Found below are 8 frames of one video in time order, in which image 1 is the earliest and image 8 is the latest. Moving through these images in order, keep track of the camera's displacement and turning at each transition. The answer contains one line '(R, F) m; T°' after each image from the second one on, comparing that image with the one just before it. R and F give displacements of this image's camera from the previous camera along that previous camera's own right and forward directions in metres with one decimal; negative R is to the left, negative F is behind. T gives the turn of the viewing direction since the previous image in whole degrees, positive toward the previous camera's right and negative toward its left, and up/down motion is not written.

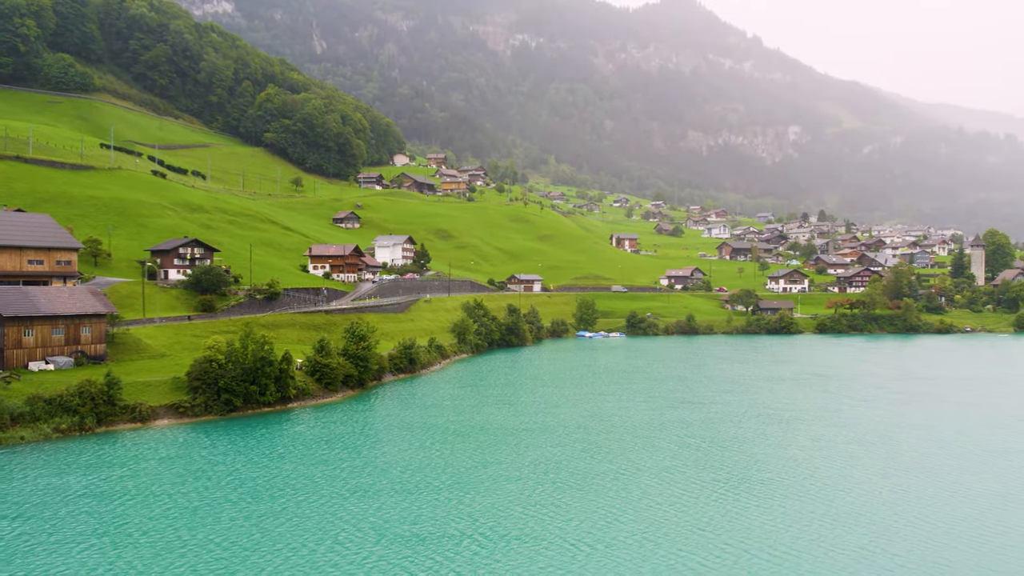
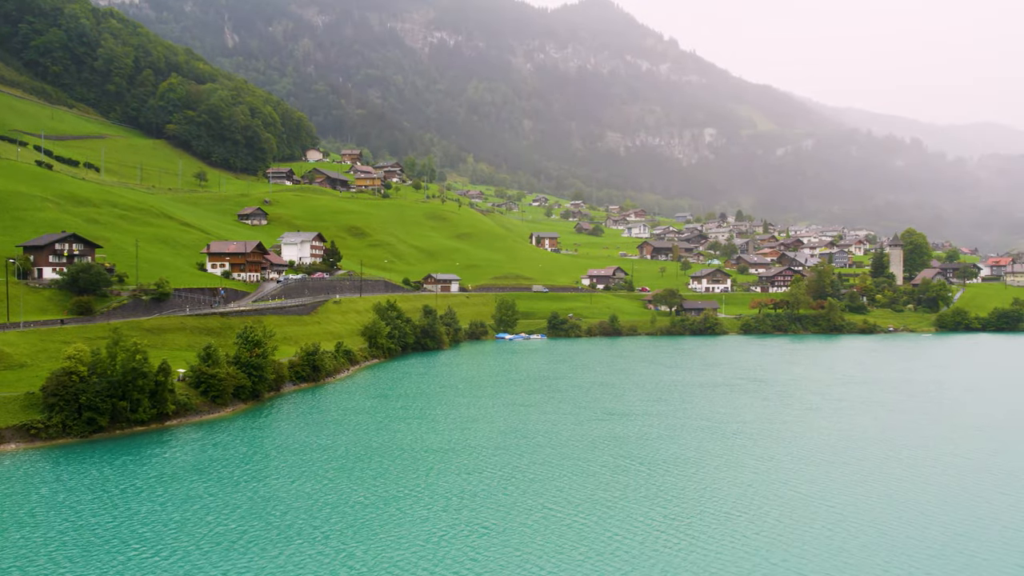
(+0.2, +4.3) m; +5°
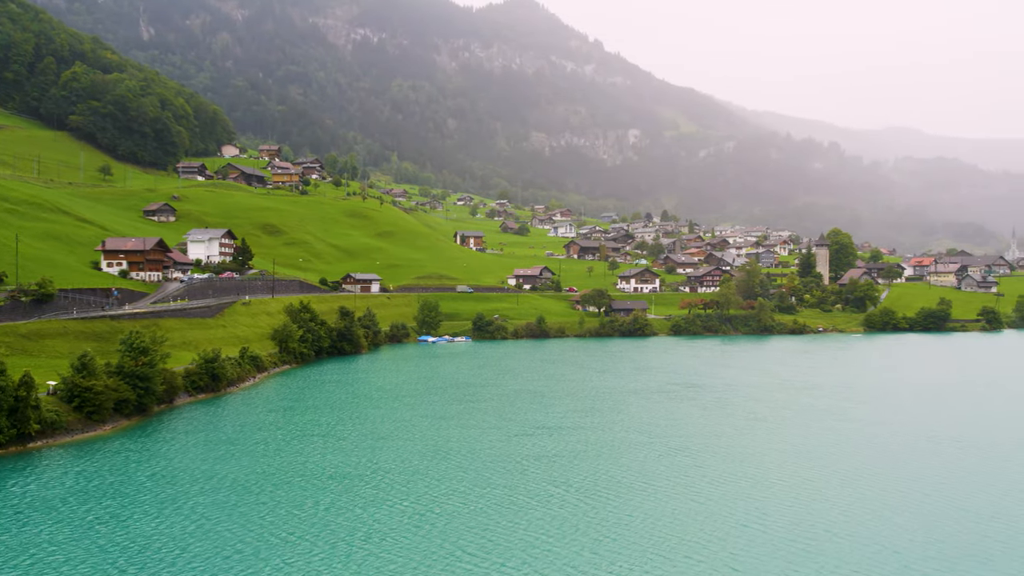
(+0.2, +3.7) m; +4°
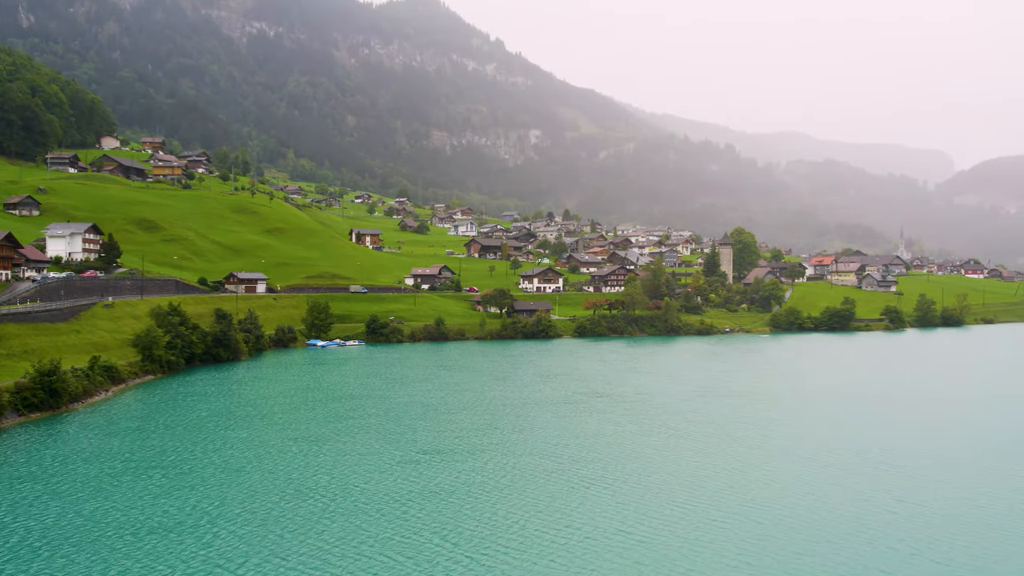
(+0.4, +4.7) m; +6°
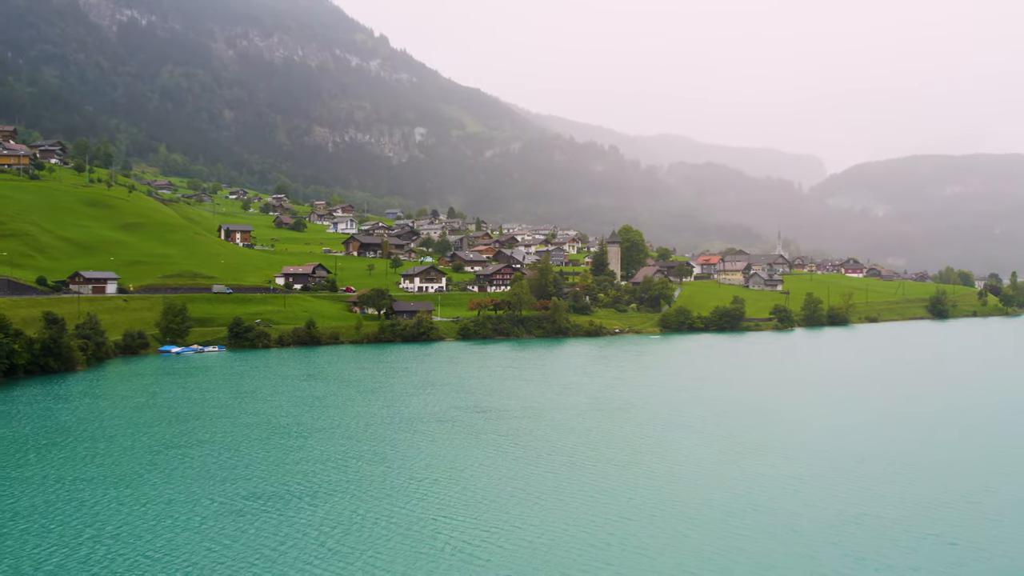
(+0.6, +5.1) m; +7°
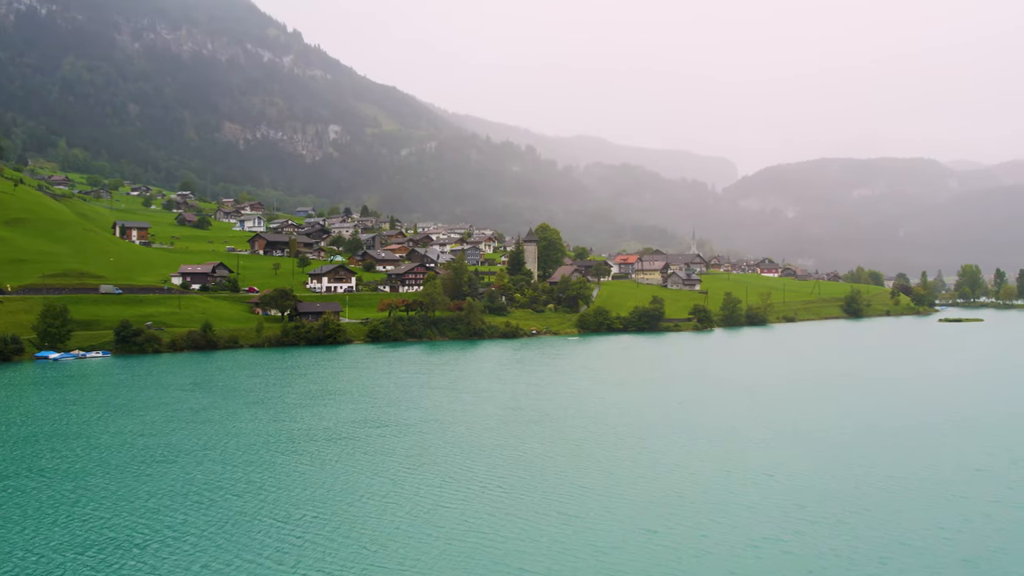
(+0.4, +3.5) m; +5°
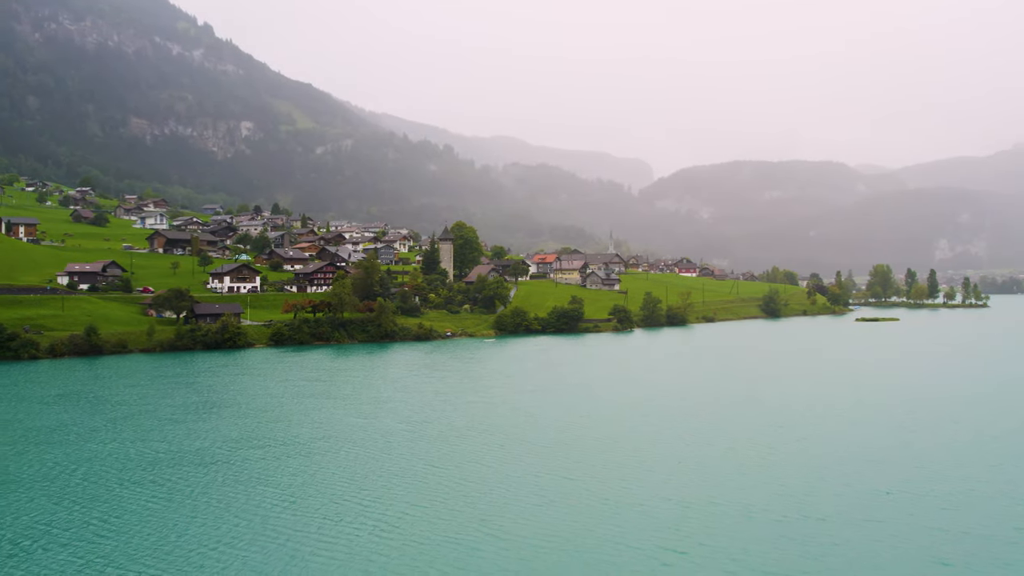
(+0.4, +3.5) m; +5°
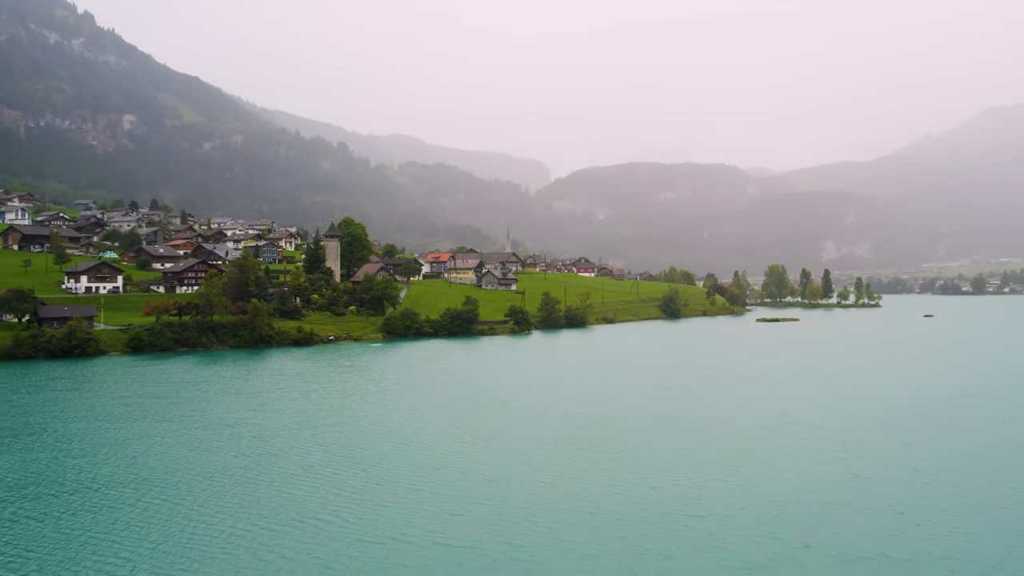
(+0.7, +5.3) m; +6°
